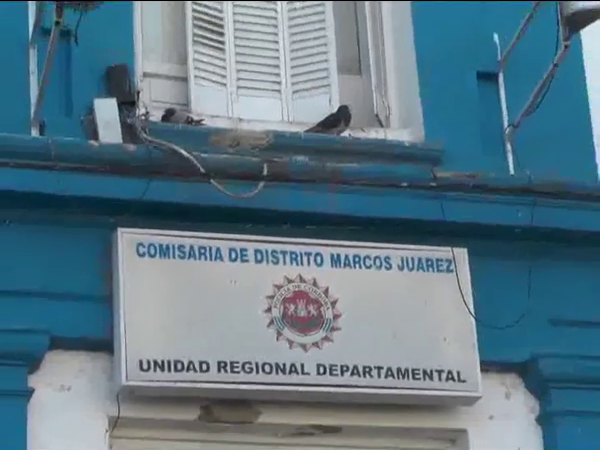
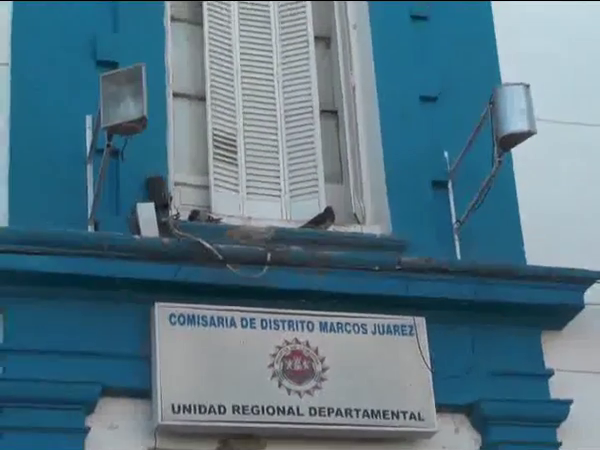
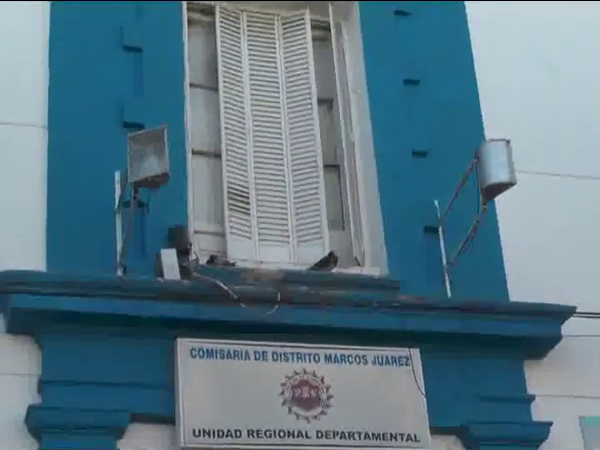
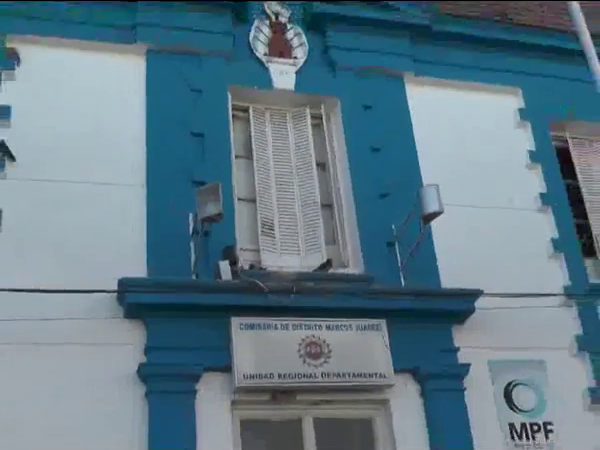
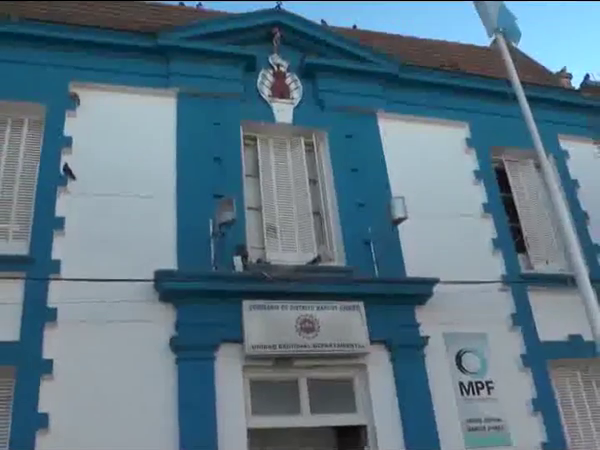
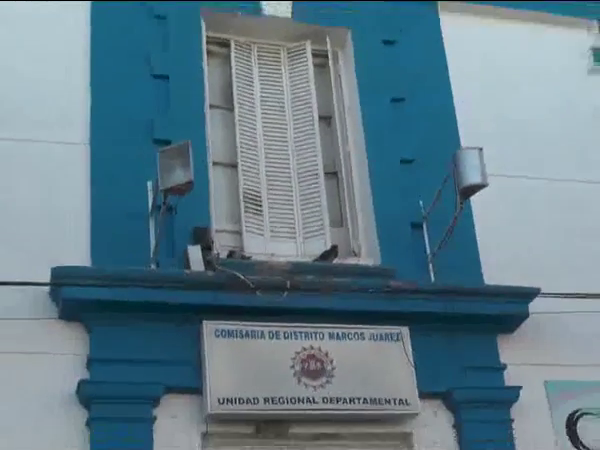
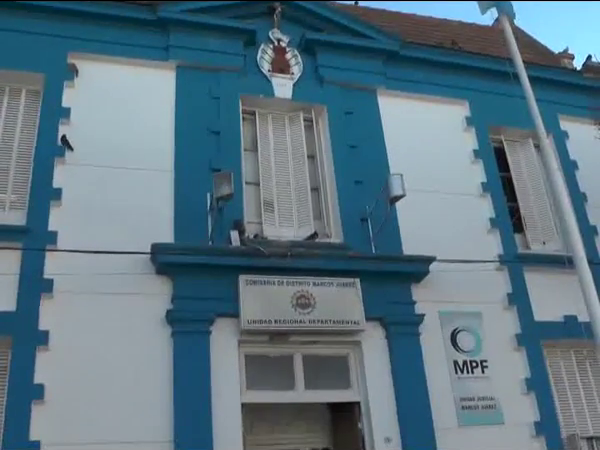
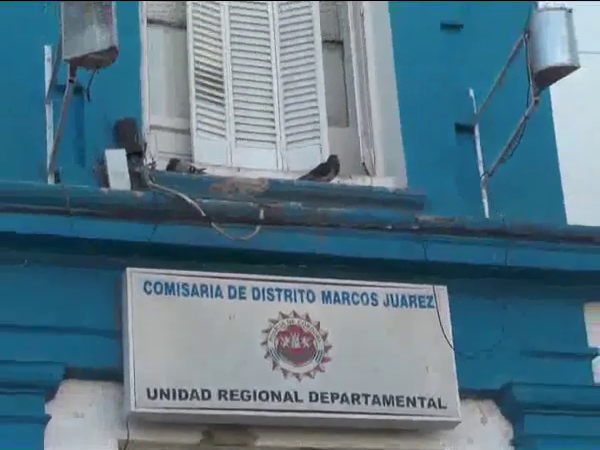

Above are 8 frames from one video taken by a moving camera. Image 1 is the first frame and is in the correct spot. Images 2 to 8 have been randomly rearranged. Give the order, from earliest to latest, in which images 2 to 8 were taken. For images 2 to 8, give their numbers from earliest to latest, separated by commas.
8, 2, 3, 6, 4, 5, 7
